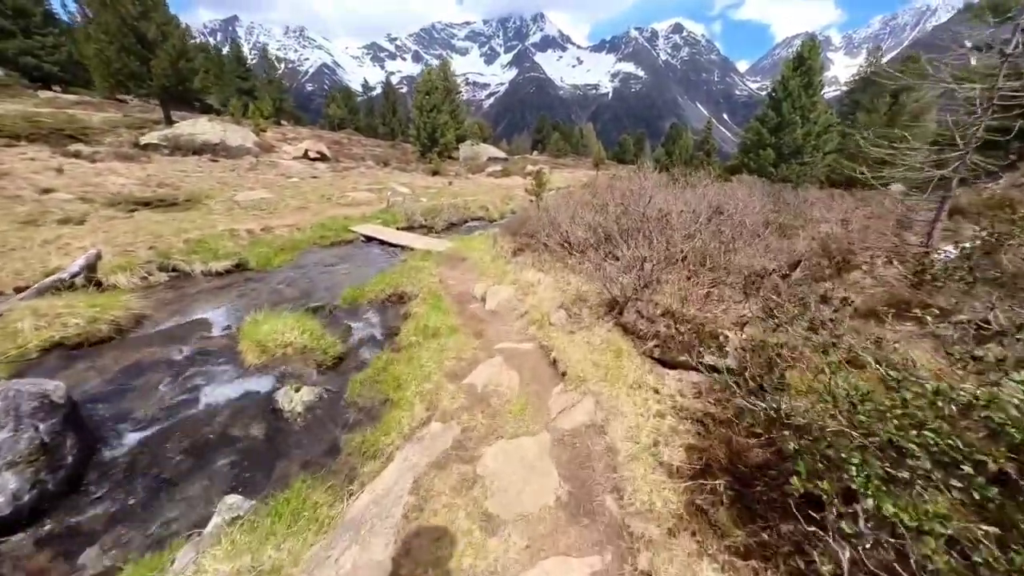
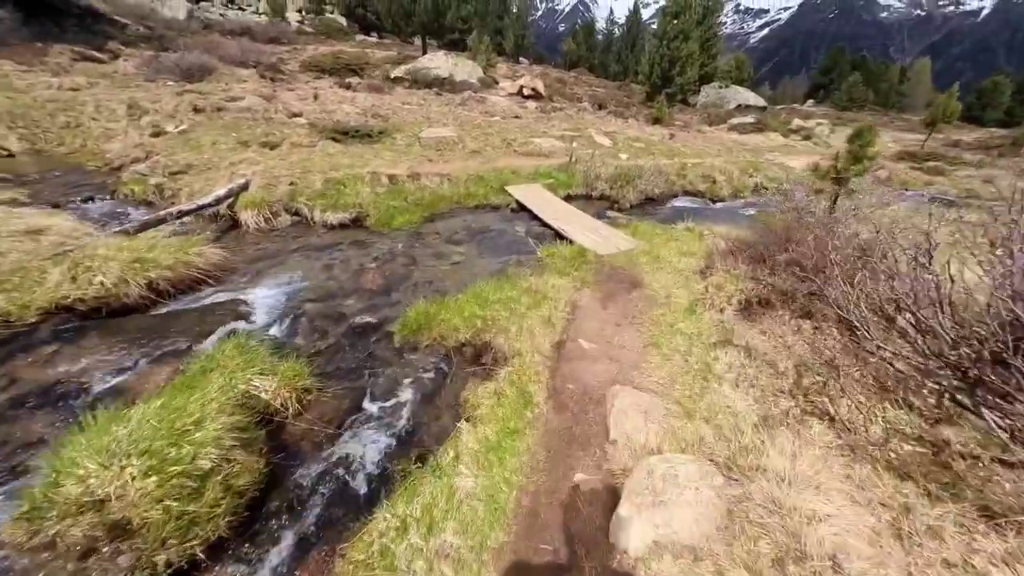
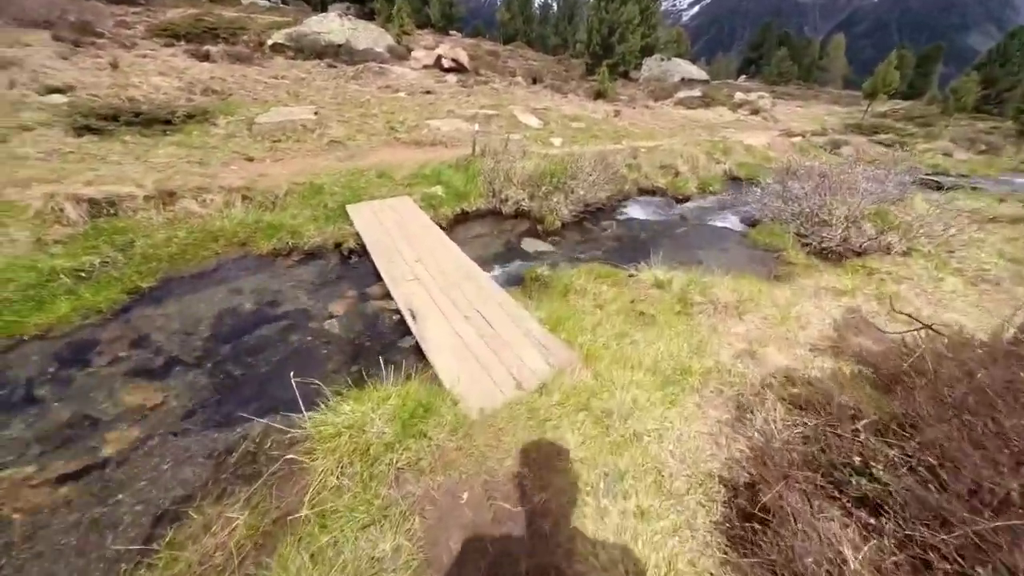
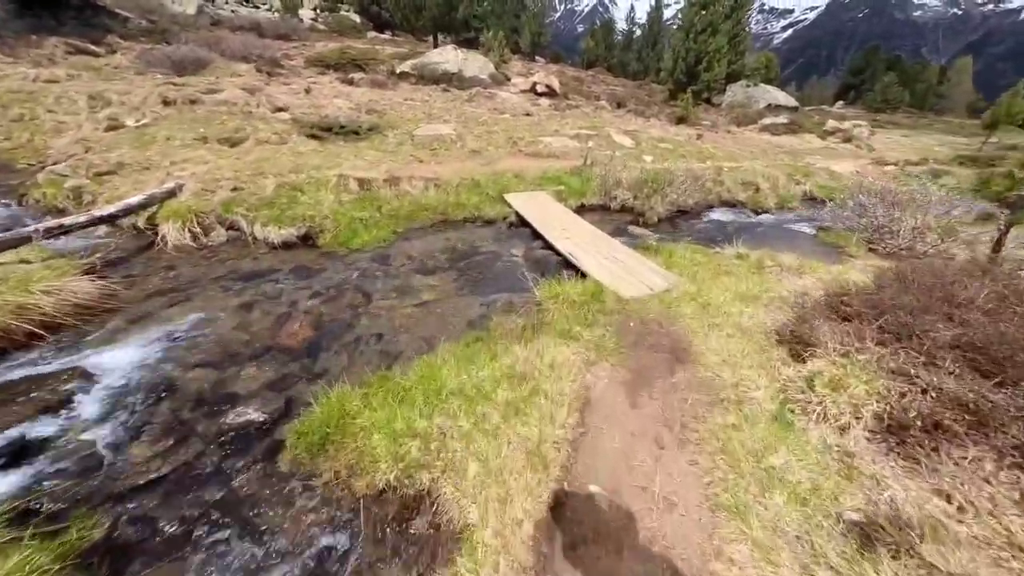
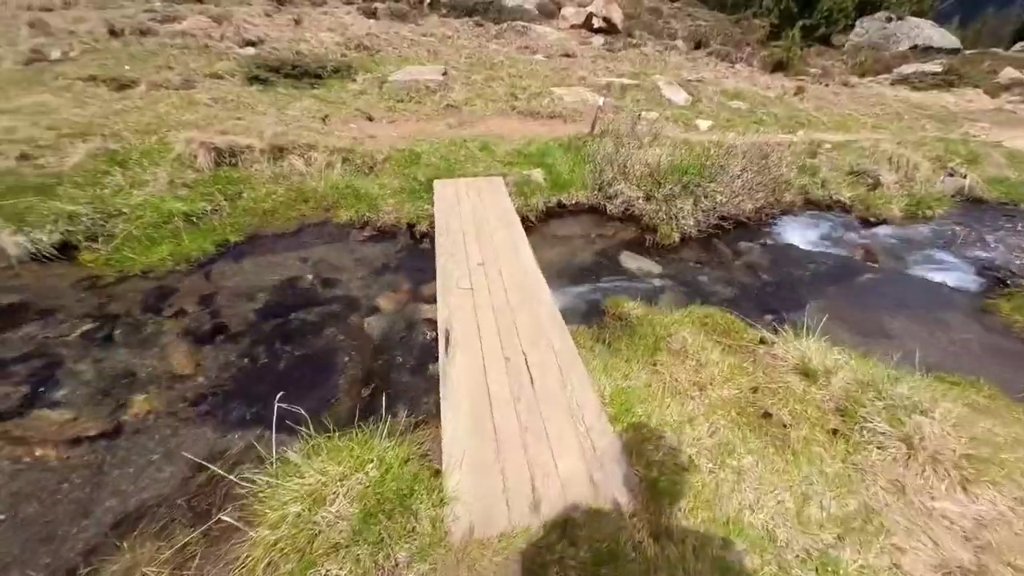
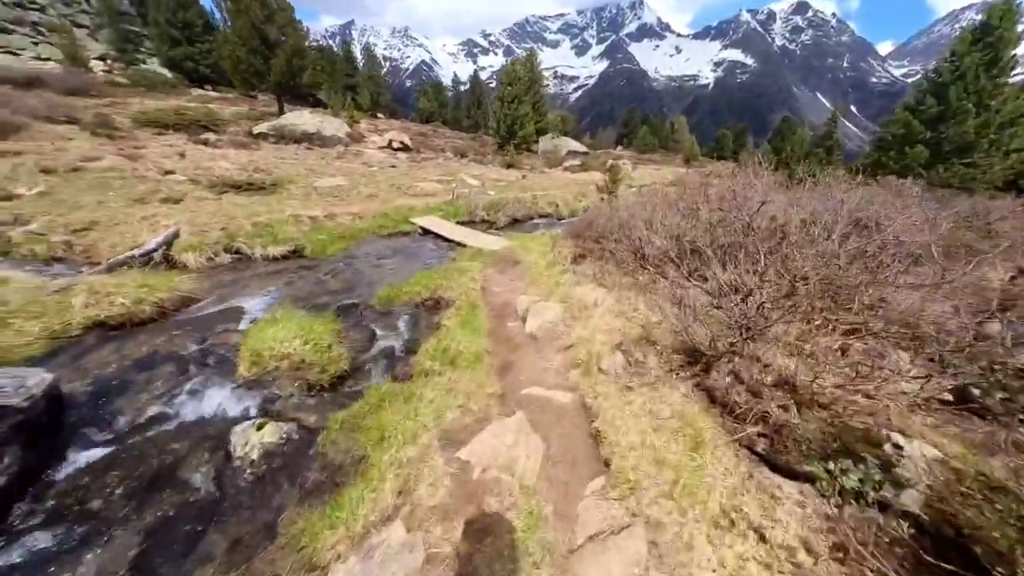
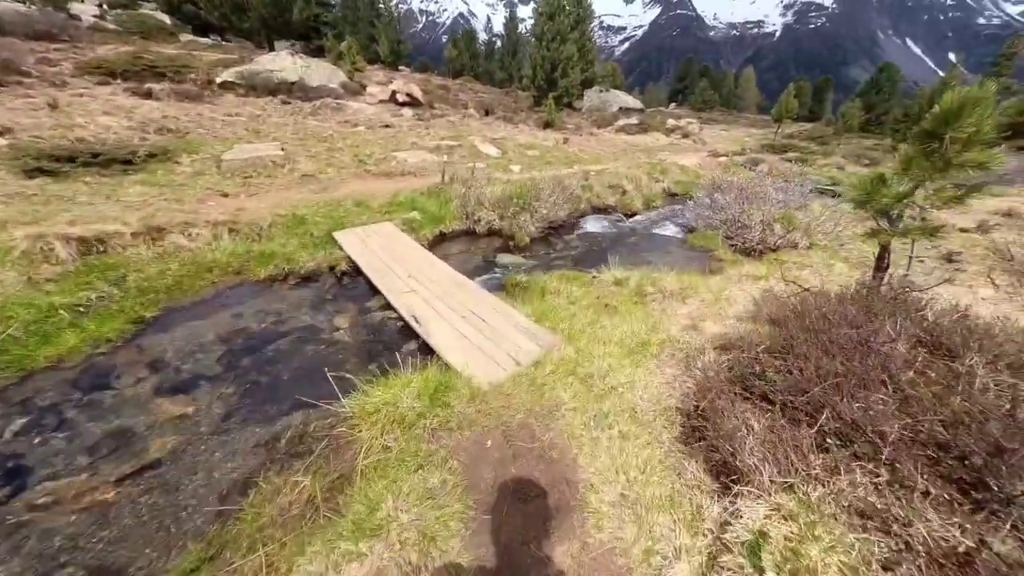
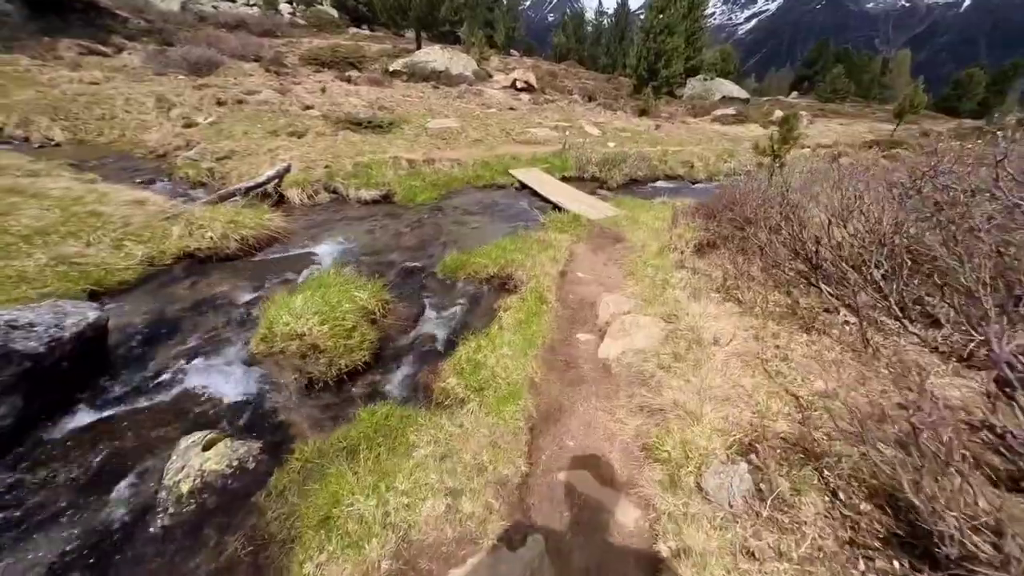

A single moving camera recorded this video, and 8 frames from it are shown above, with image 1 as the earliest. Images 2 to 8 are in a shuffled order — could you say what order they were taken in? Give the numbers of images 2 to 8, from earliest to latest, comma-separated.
6, 8, 2, 4, 7, 3, 5
